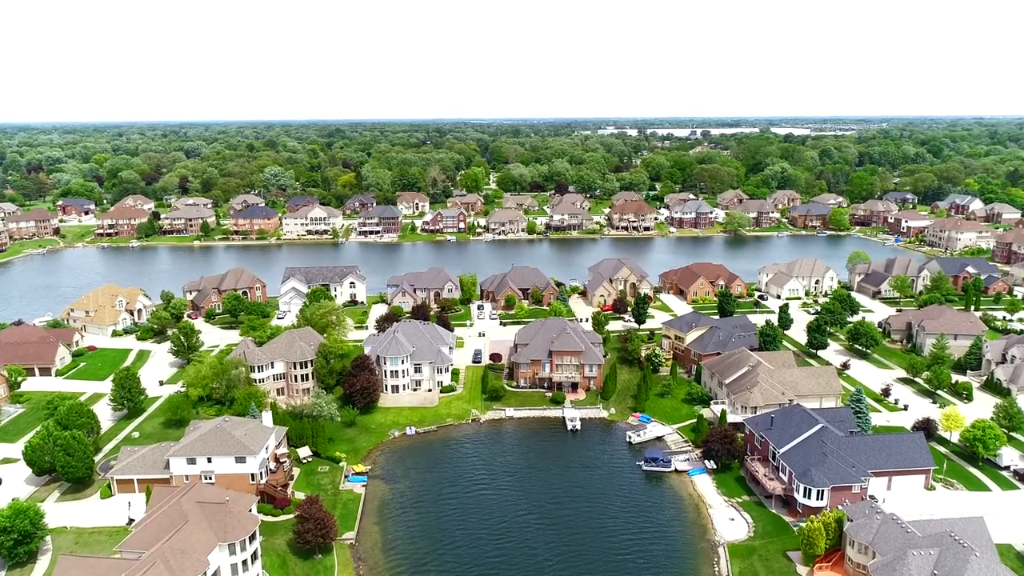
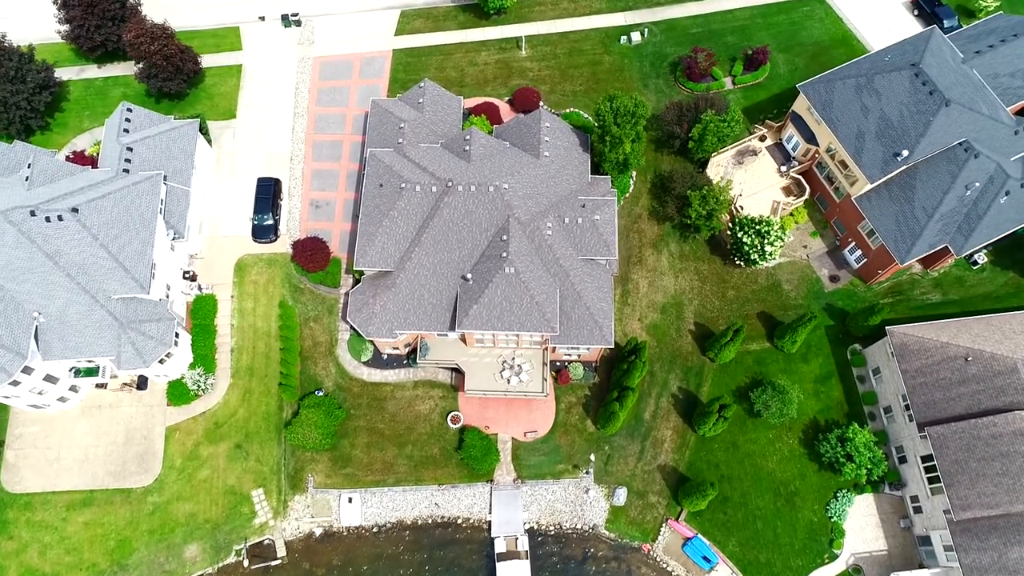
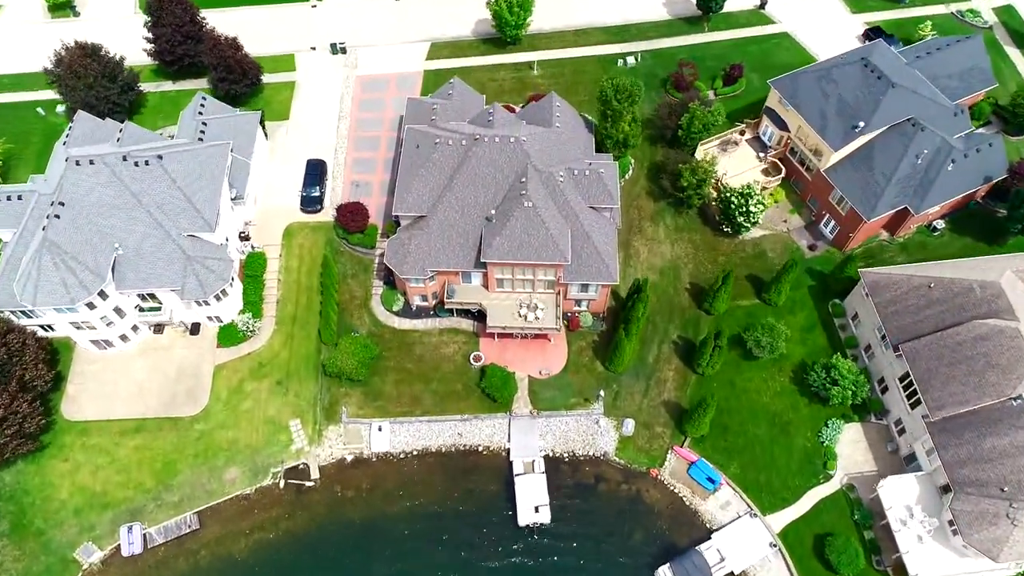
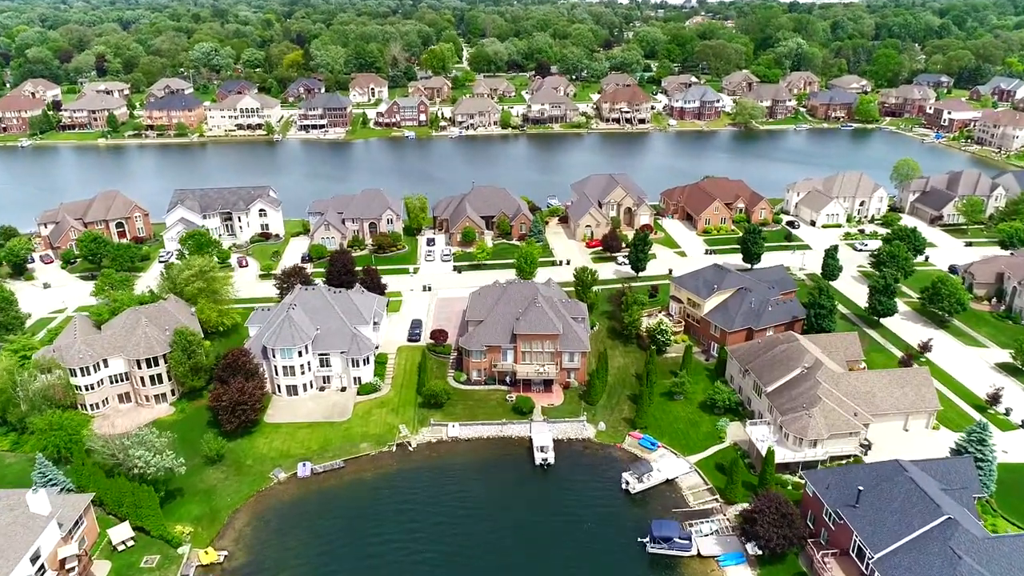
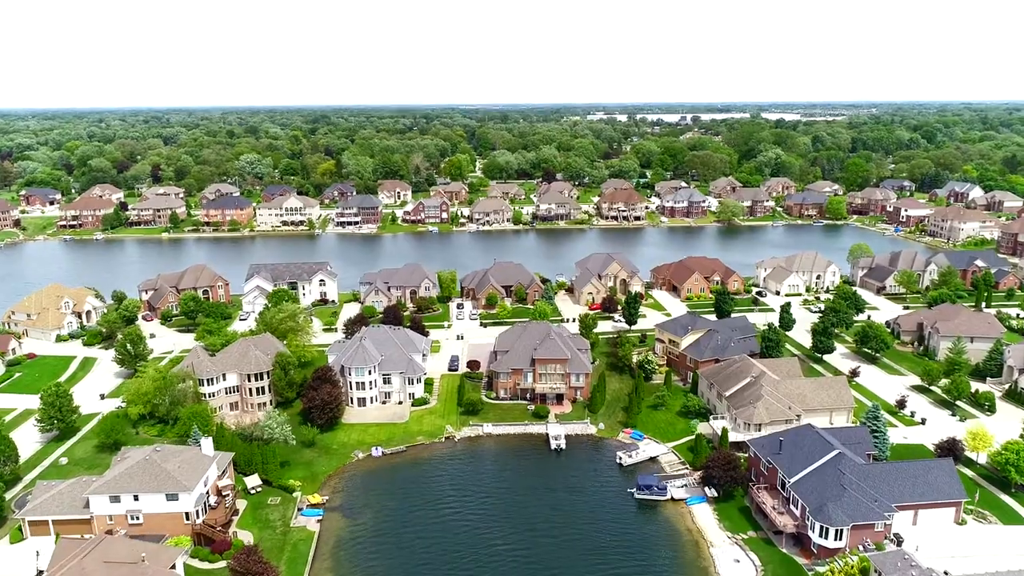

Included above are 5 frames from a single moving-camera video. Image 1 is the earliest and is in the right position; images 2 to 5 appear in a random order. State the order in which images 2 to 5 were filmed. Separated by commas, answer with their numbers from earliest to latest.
5, 4, 3, 2
